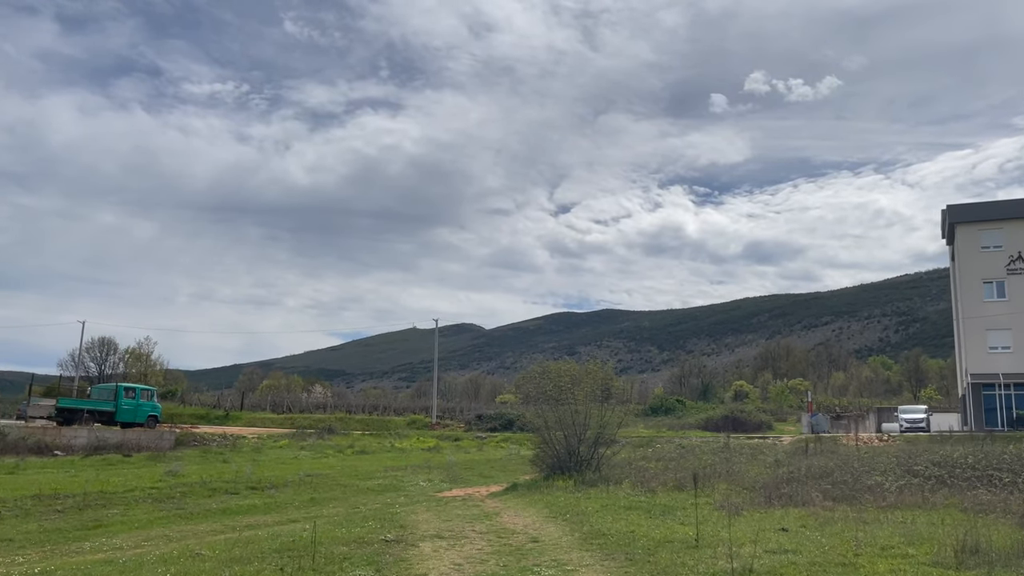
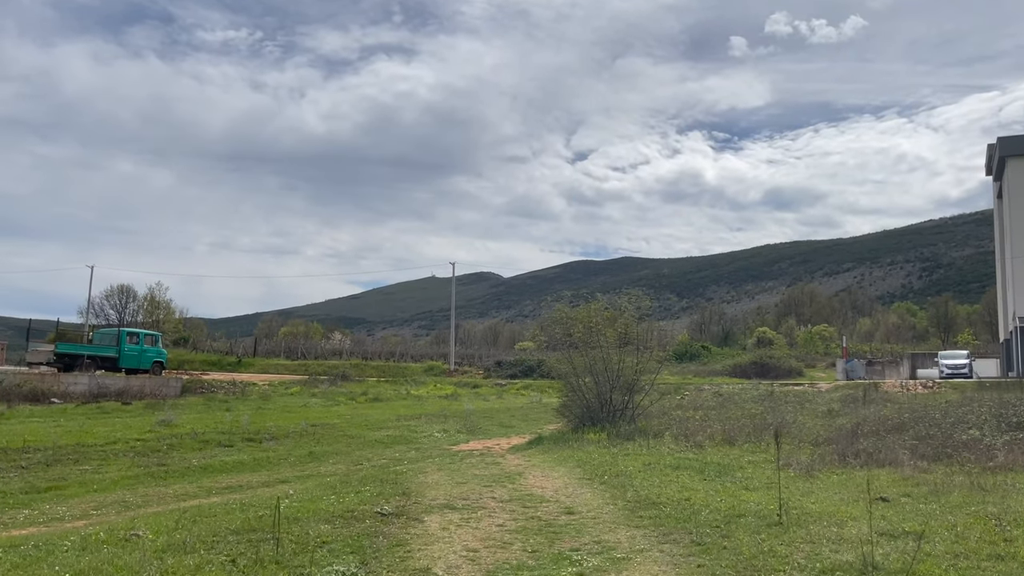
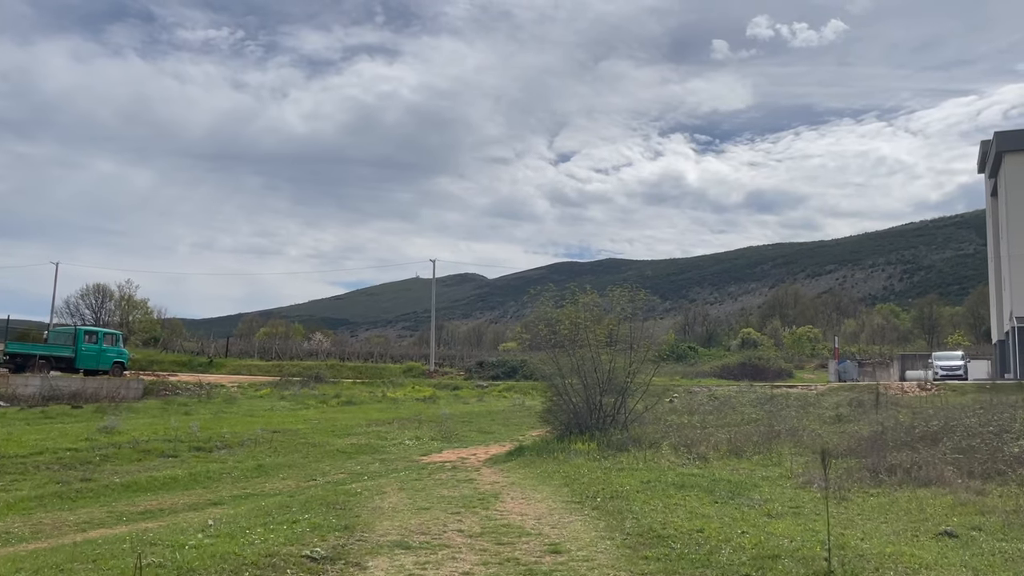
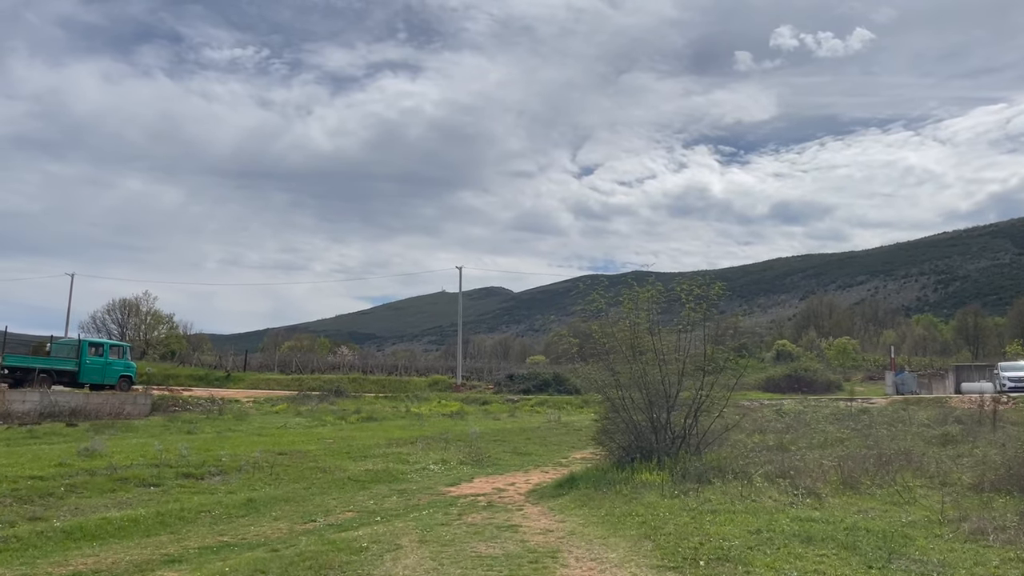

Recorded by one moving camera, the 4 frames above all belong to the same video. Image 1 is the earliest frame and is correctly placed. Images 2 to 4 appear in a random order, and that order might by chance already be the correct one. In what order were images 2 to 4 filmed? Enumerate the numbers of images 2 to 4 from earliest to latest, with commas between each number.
2, 3, 4
